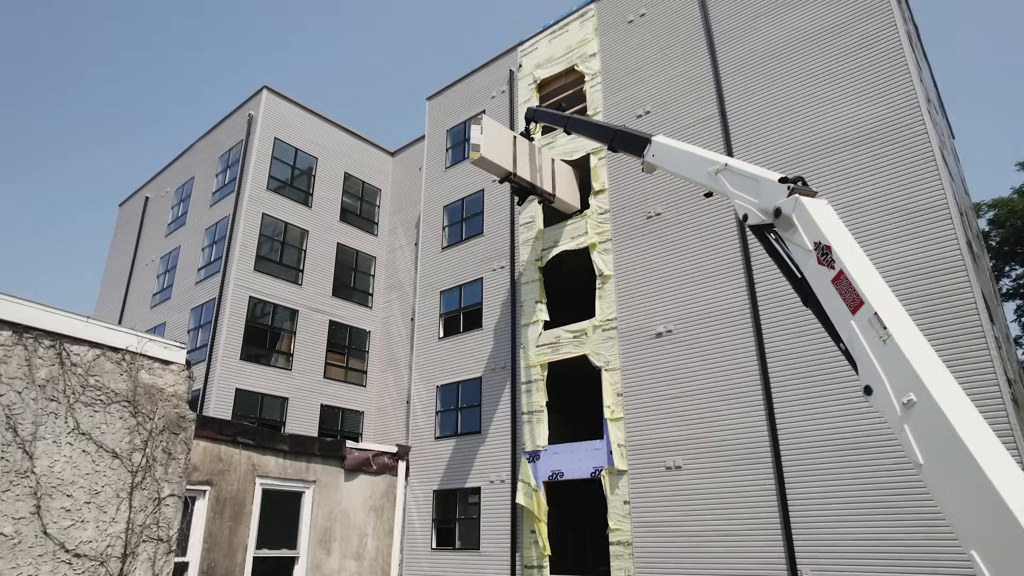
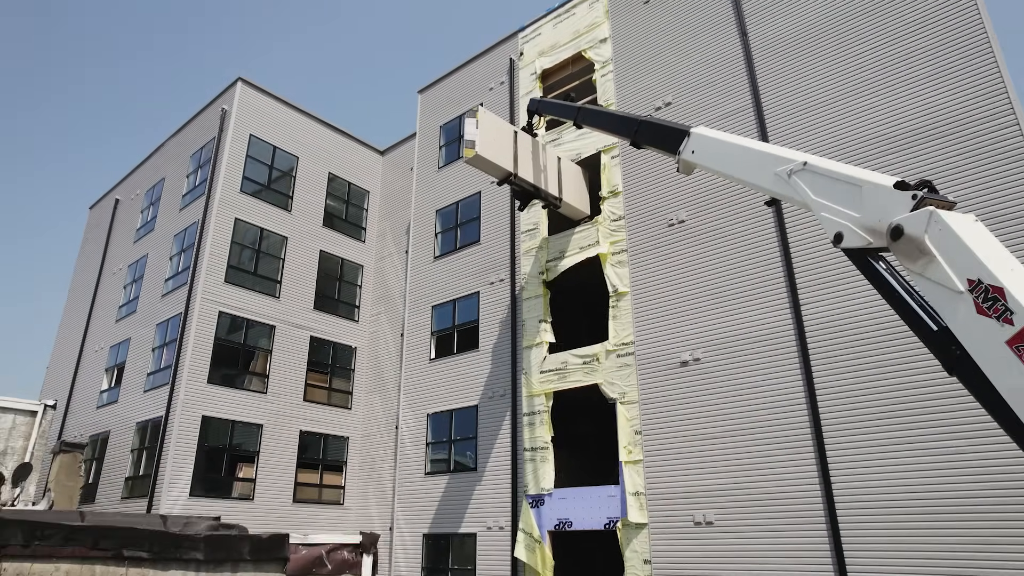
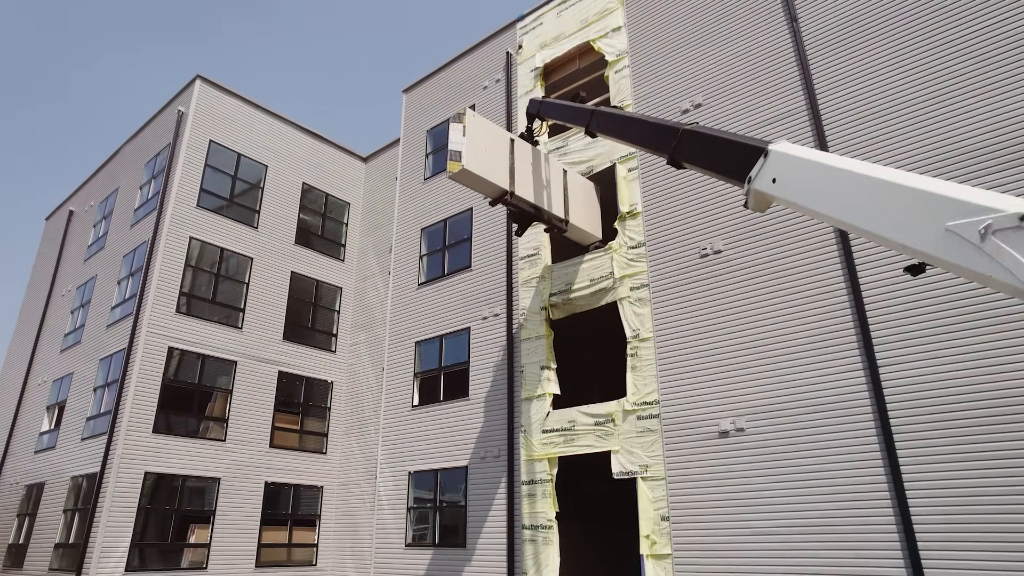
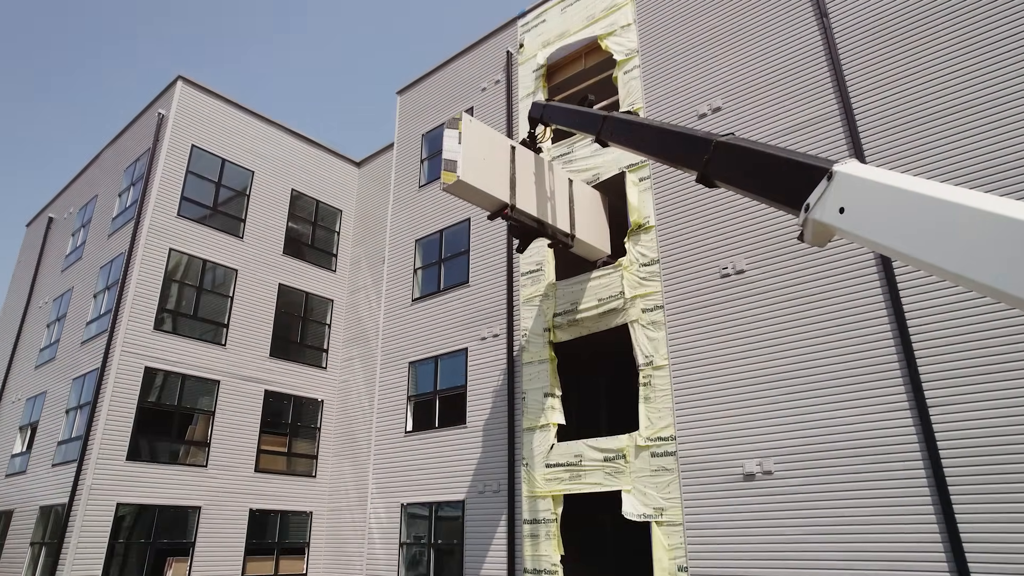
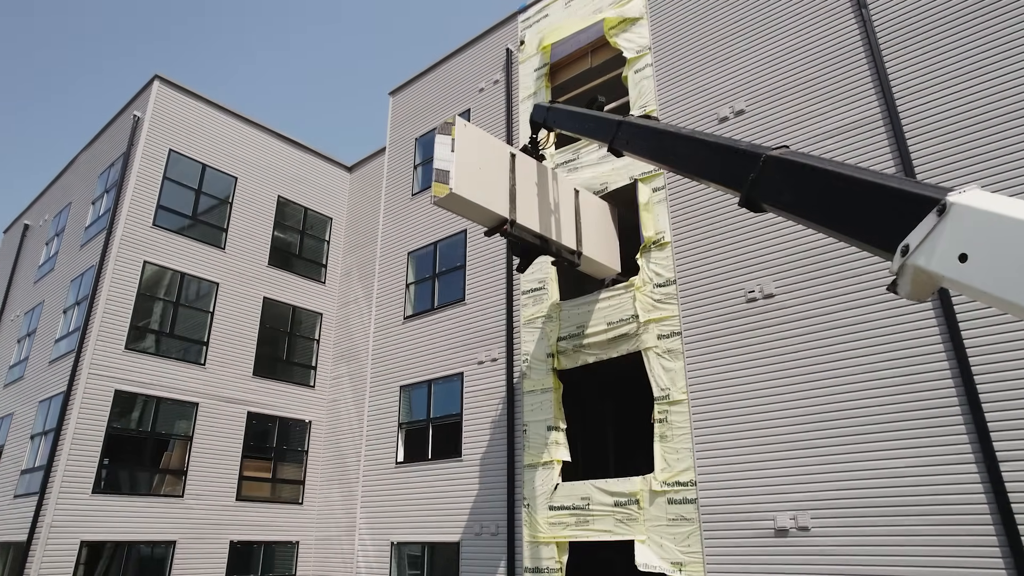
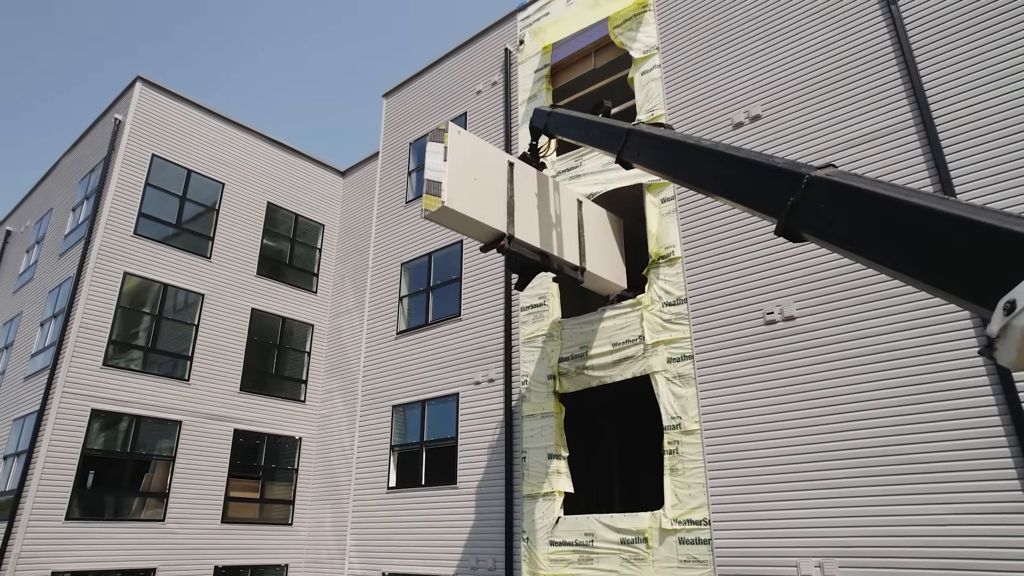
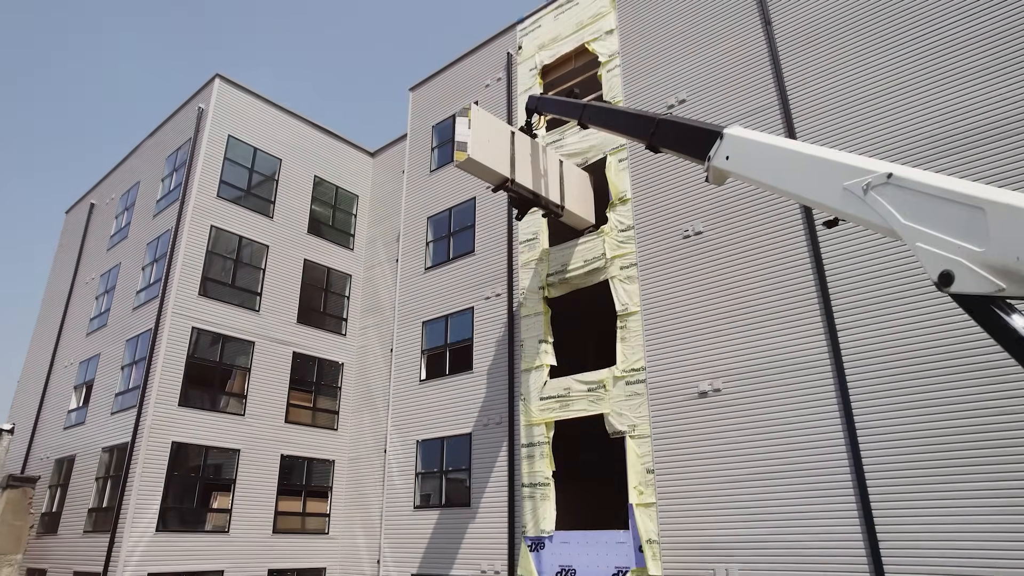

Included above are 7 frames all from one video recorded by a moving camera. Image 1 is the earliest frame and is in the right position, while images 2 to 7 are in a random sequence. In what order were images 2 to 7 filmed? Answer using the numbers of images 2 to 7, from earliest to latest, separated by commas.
2, 7, 3, 4, 5, 6
